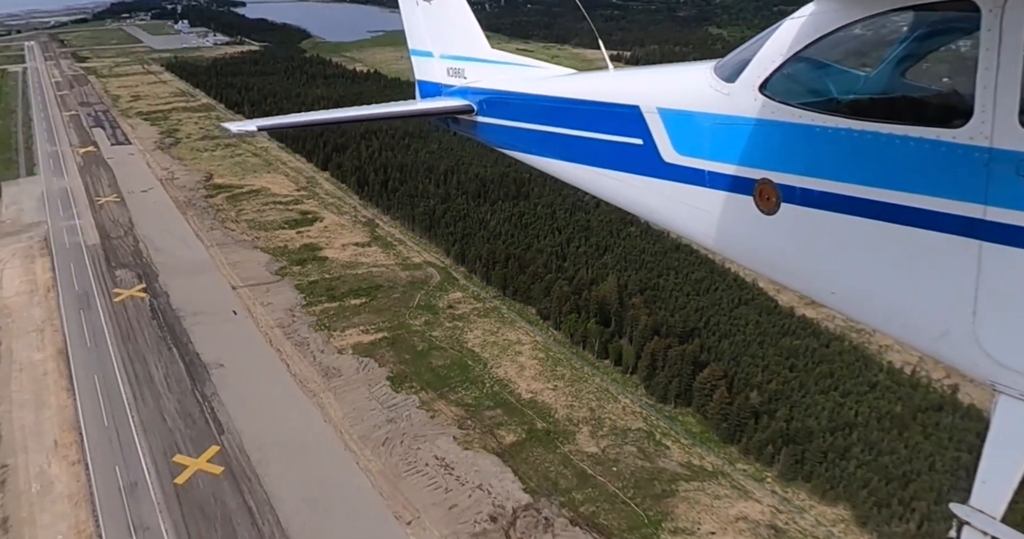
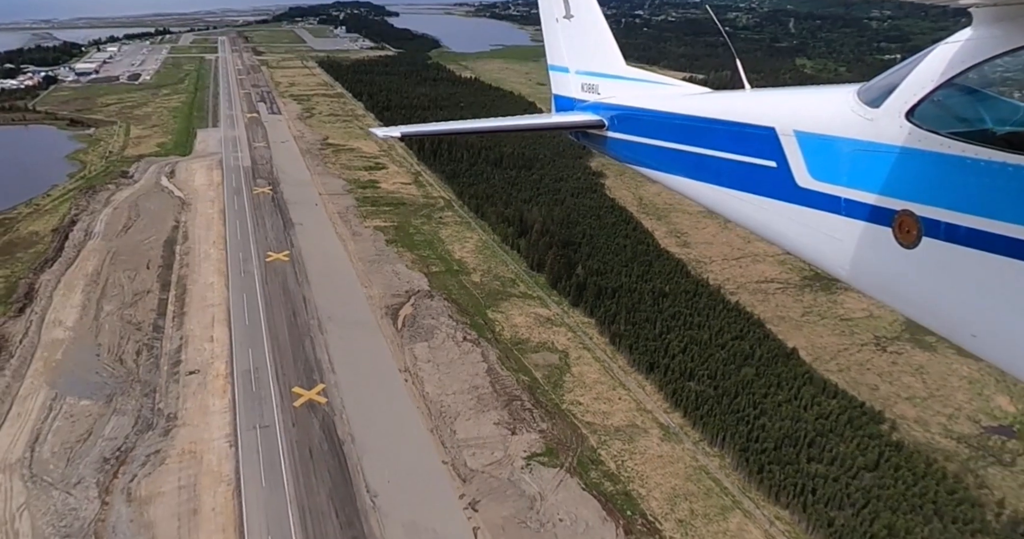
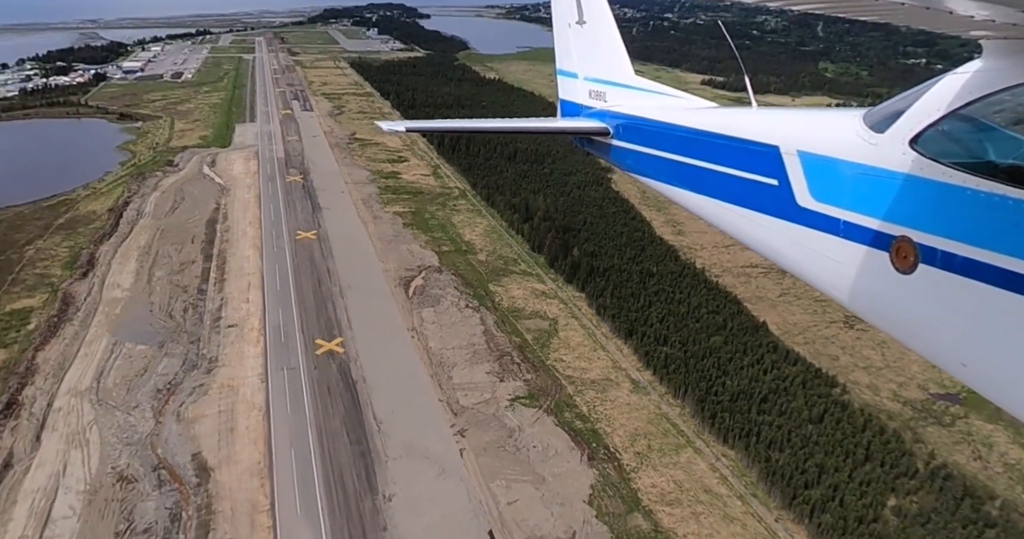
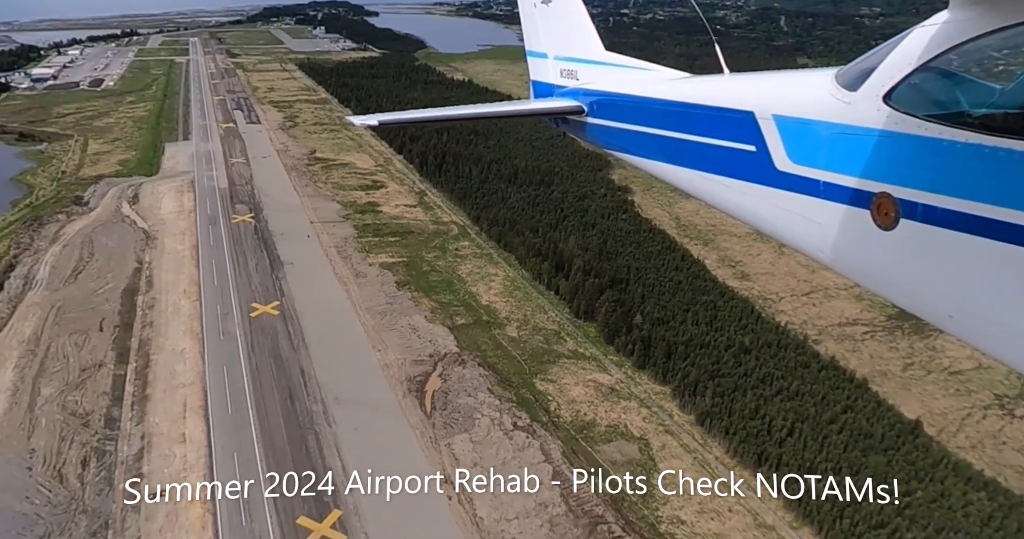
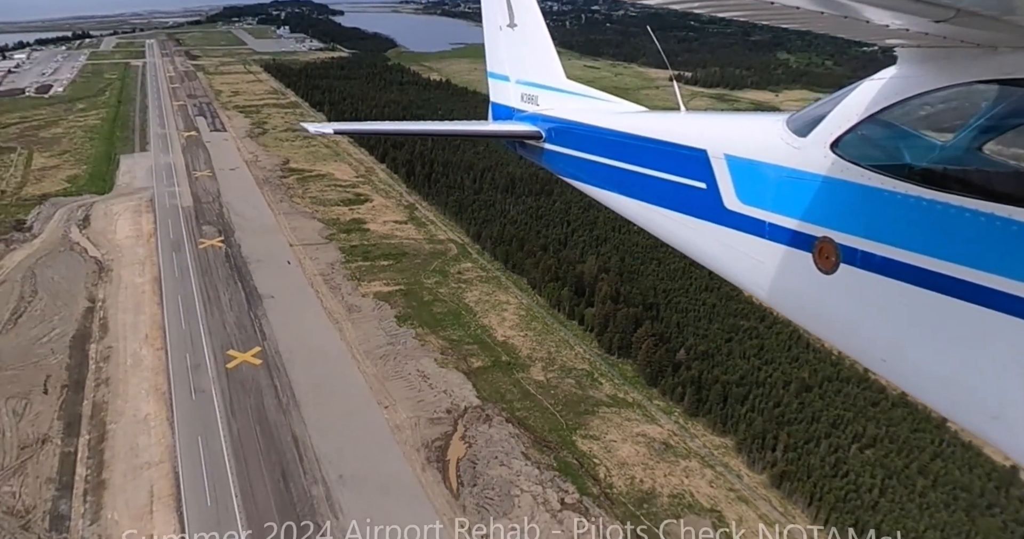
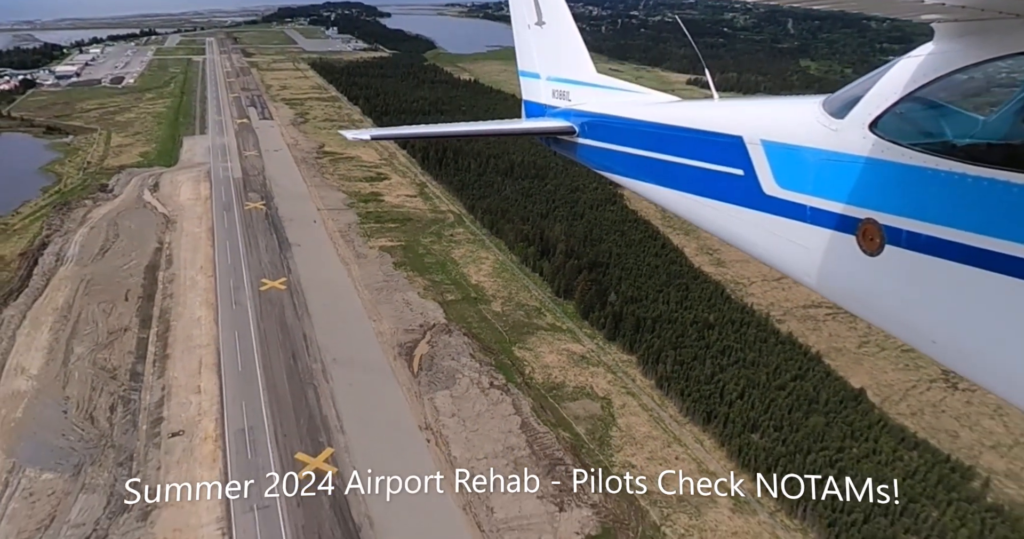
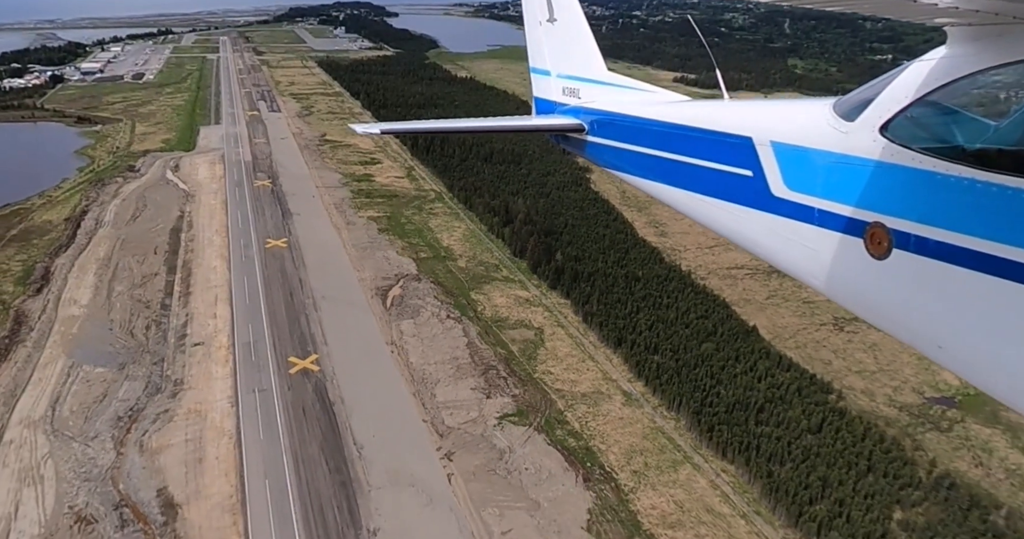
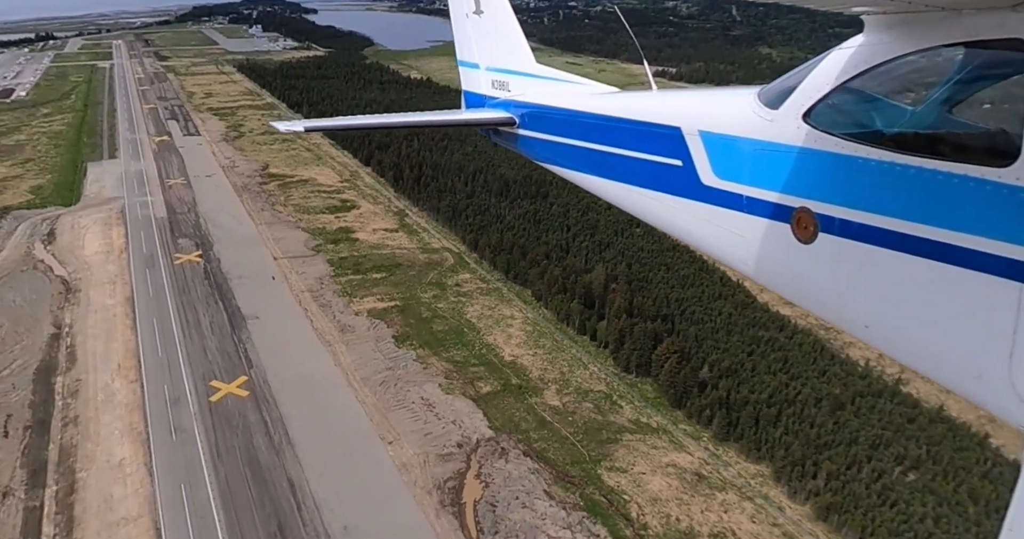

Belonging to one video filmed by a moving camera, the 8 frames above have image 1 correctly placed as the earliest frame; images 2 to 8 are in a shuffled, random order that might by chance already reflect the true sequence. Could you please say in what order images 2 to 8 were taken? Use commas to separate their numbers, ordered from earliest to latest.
8, 5, 4, 6, 2, 7, 3
